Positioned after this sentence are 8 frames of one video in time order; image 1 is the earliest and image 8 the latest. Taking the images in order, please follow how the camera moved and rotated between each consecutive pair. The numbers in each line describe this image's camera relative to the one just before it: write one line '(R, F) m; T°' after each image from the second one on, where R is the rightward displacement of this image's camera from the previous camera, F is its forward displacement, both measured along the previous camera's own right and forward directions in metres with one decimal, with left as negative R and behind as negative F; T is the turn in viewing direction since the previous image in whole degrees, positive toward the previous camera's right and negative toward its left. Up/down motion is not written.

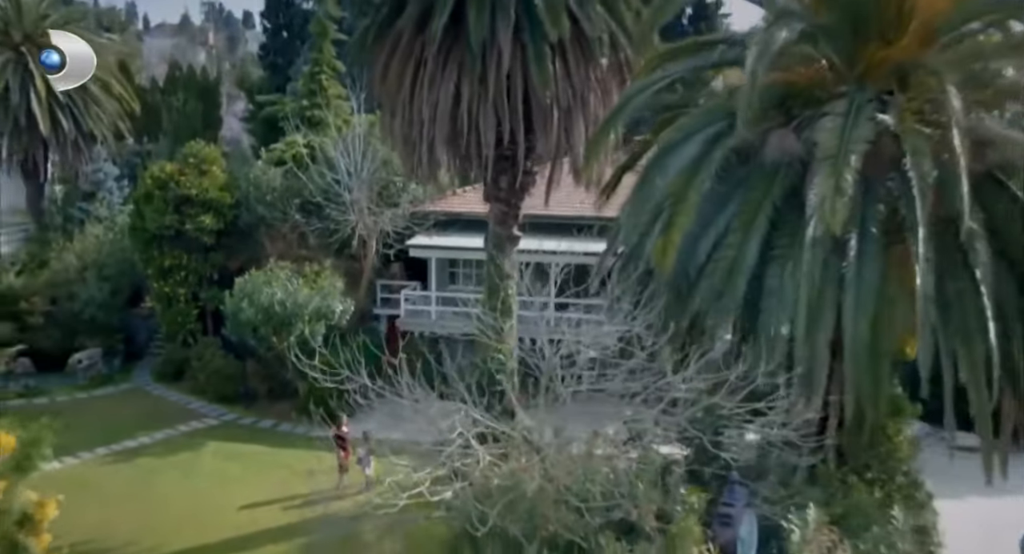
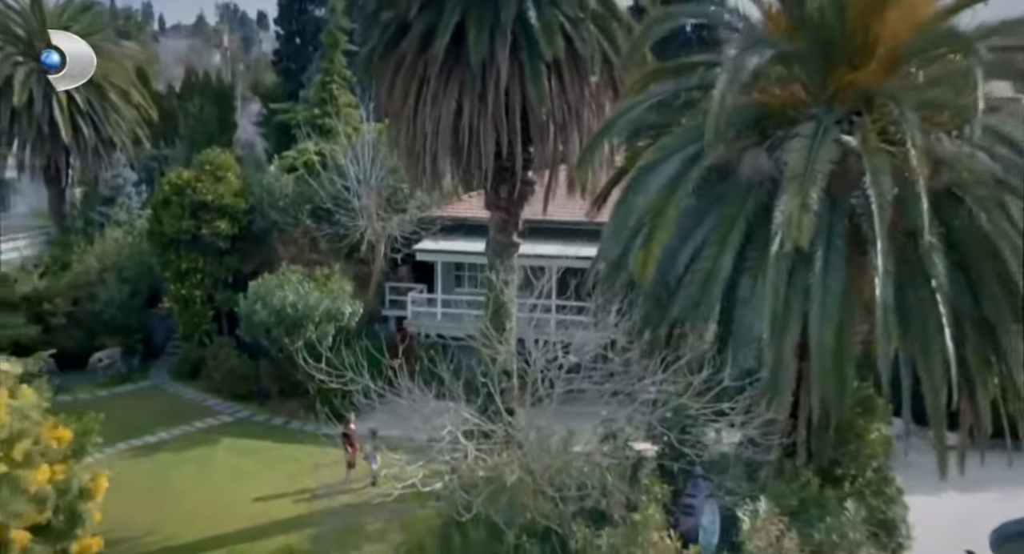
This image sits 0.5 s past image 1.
(+0.2, -0.8) m; -1°
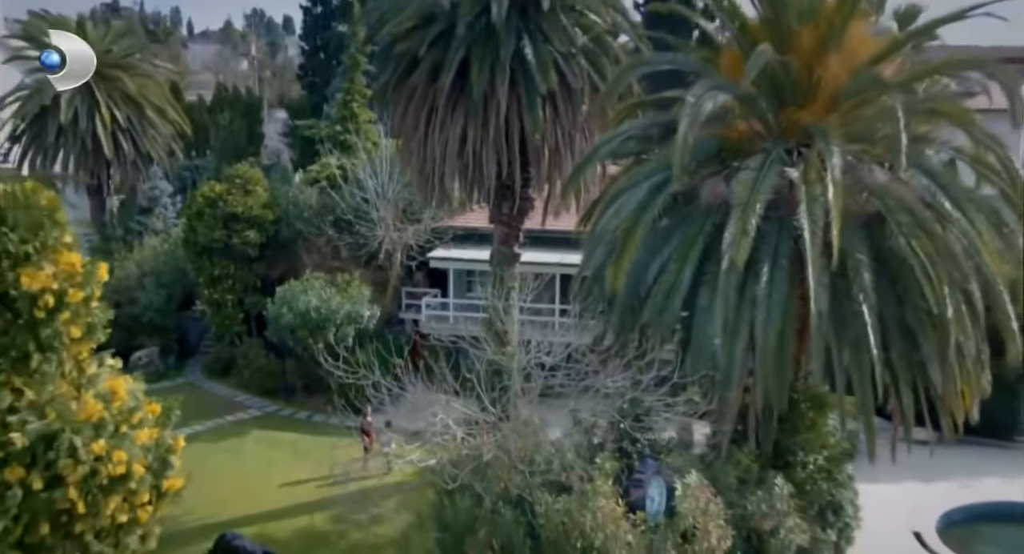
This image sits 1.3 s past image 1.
(+0.4, -1.6) m; -1°
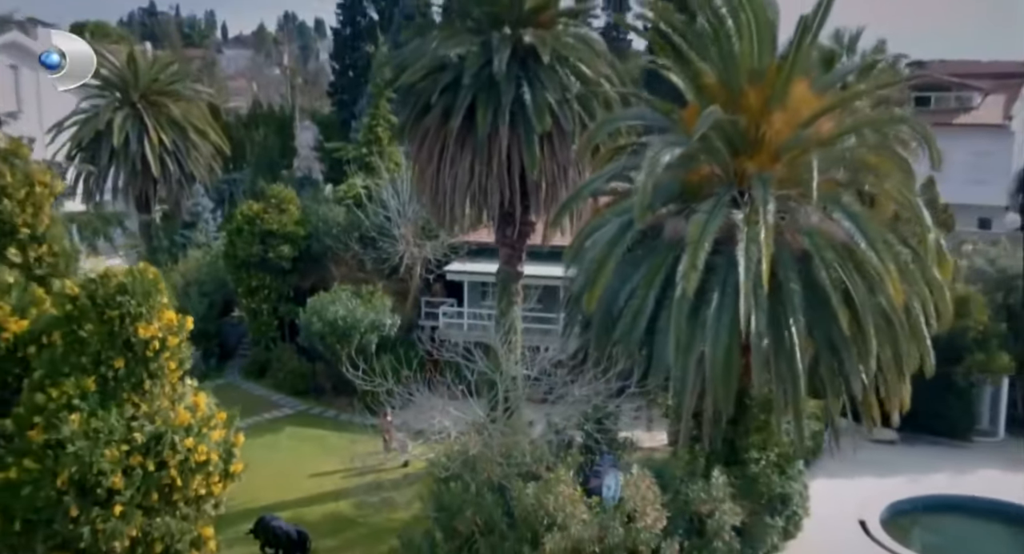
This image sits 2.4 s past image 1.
(+0.5, -2.2) m; -2°
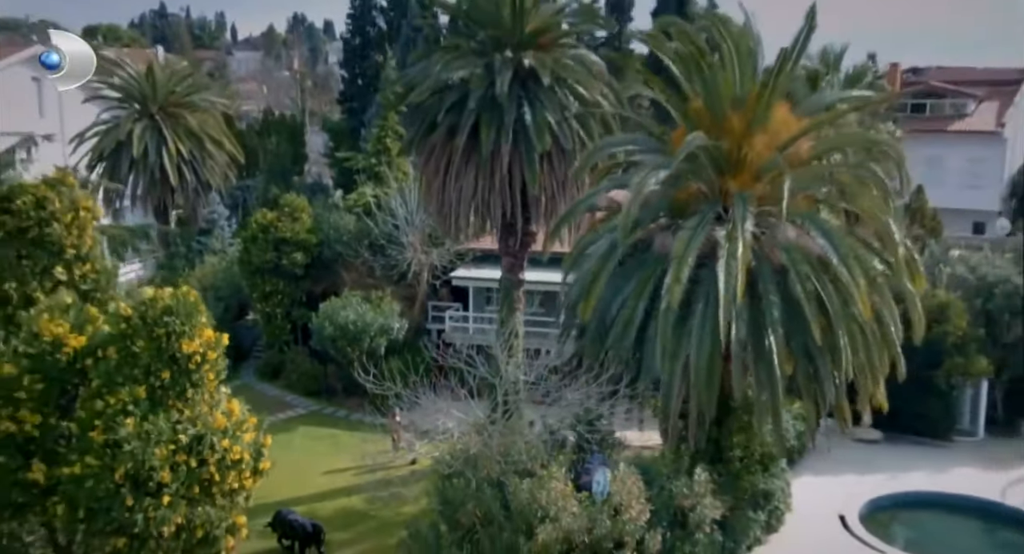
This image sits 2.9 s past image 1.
(+0.1, -1.1) m; 0°
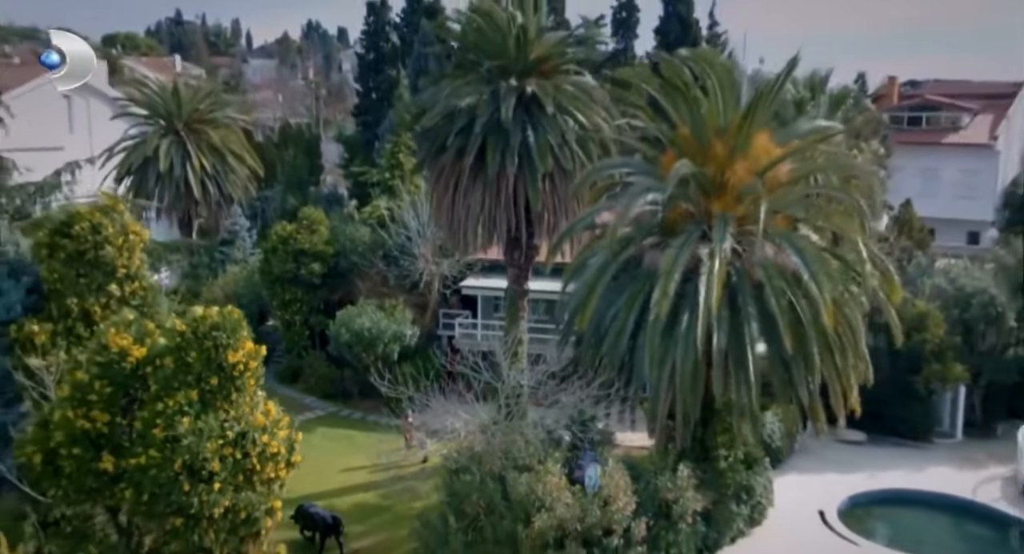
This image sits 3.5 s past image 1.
(+0.2, -1.4) m; -1°
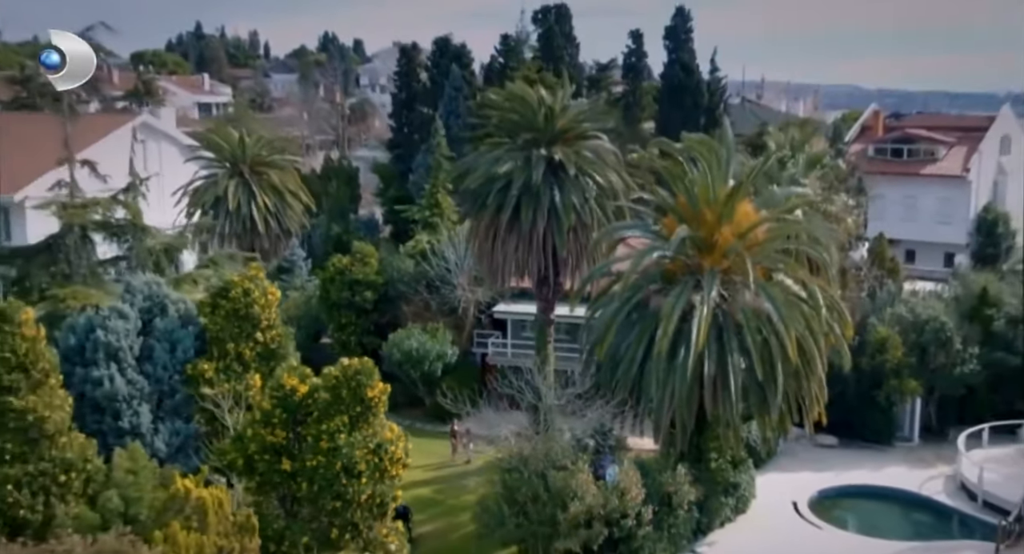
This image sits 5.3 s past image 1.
(-0.5, -4.4) m; 0°
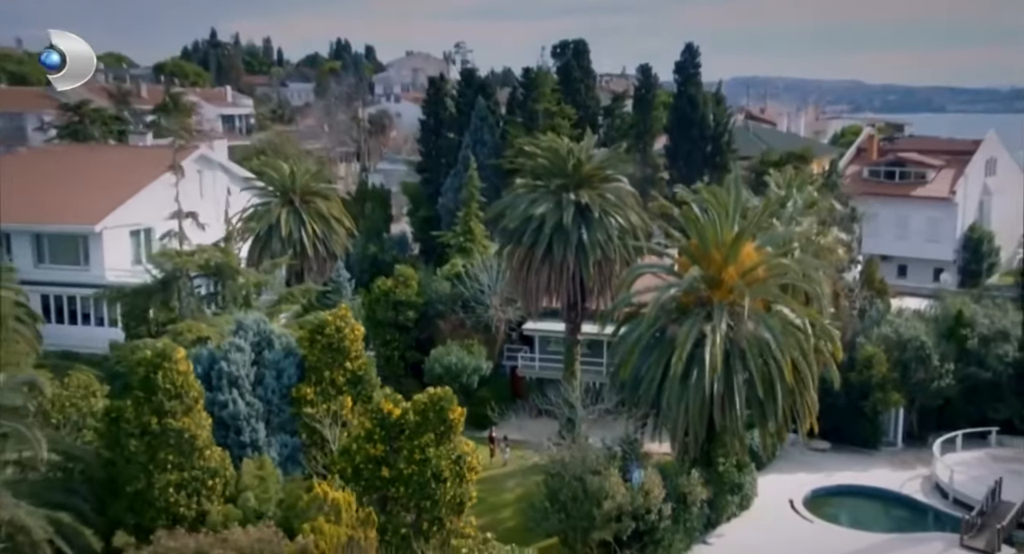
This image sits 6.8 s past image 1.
(-0.8, -3.7) m; 0°
